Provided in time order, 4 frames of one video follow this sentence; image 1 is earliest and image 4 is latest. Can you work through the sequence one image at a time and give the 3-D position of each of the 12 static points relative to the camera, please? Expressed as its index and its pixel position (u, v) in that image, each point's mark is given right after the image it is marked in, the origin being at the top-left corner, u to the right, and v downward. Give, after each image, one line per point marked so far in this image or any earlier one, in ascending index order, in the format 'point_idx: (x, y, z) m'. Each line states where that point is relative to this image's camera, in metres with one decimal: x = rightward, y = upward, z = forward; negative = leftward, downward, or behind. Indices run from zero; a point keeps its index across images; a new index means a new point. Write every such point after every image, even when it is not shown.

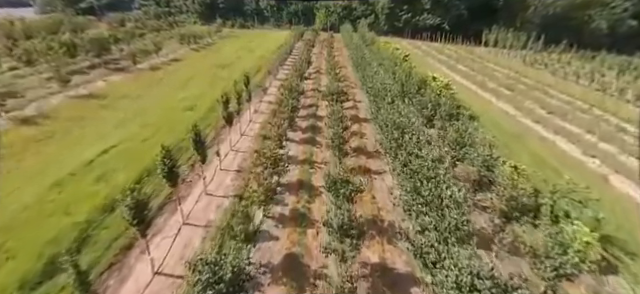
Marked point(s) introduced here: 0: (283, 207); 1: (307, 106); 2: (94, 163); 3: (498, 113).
0: (-1.2, -1.9, +9.4) m
1: (-0.8, +2.5, +18.8) m
2: (-8.5, -0.6, +11.1) m
3: (+11.9, +2.0, +19.6) m
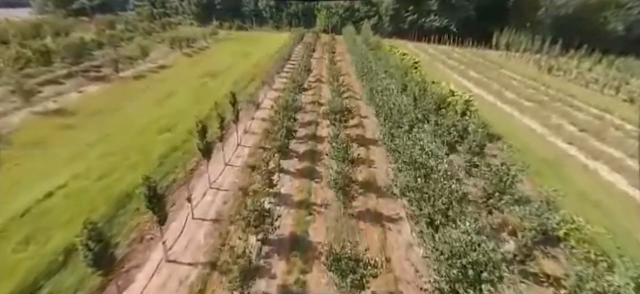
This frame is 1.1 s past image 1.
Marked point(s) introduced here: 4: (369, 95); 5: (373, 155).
0: (-1.2, -3.2, +7.0) m
1: (-0.8, +1.2, +16.4) m
2: (-8.5, -1.9, +8.7) m
3: (+11.9, +0.7, +17.1) m
4: (+3.3, +3.4, +19.7) m
5: (+2.4, -0.3, +13.7) m
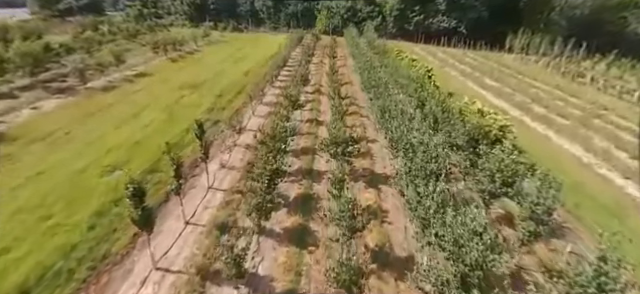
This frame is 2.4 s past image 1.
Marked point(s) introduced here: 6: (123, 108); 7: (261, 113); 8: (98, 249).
0: (-1.4, -4.7, +3.8) m
1: (-0.9, -0.3, +13.2) m
2: (-8.7, -3.5, +5.5) m
3: (+11.7, -0.9, +13.8) m
4: (+3.2, +1.9, +16.4) m
5: (+2.3, -1.9, +10.5) m
6: (-11.9, +2.4, +17.8) m
7: (-3.5, +2.0, +17.4) m
8: (-5.7, -2.6, +7.5) m
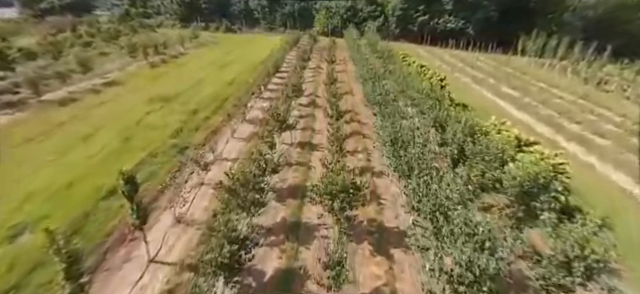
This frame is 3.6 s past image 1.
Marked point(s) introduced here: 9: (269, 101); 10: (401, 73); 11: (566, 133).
0: (-1.7, -6.1, +0.7) m
1: (-1.2, -1.7, +10.1) m
2: (-9.0, -4.9, +2.4) m
3: (+11.5, -2.3, +10.8) m
4: (+2.9, +0.5, +13.3) m
5: (+2.0, -3.3, +7.4) m
6: (-12.2, +1.0, +14.7) m
7: (-3.8, +0.6, +14.3) m
8: (-6.0, -4.0, +4.5) m
9: (-3.3, +2.9, +18.6) m
10: (+5.3, +5.2, +19.9) m
11: (+14.3, +0.9, +17.4) m
